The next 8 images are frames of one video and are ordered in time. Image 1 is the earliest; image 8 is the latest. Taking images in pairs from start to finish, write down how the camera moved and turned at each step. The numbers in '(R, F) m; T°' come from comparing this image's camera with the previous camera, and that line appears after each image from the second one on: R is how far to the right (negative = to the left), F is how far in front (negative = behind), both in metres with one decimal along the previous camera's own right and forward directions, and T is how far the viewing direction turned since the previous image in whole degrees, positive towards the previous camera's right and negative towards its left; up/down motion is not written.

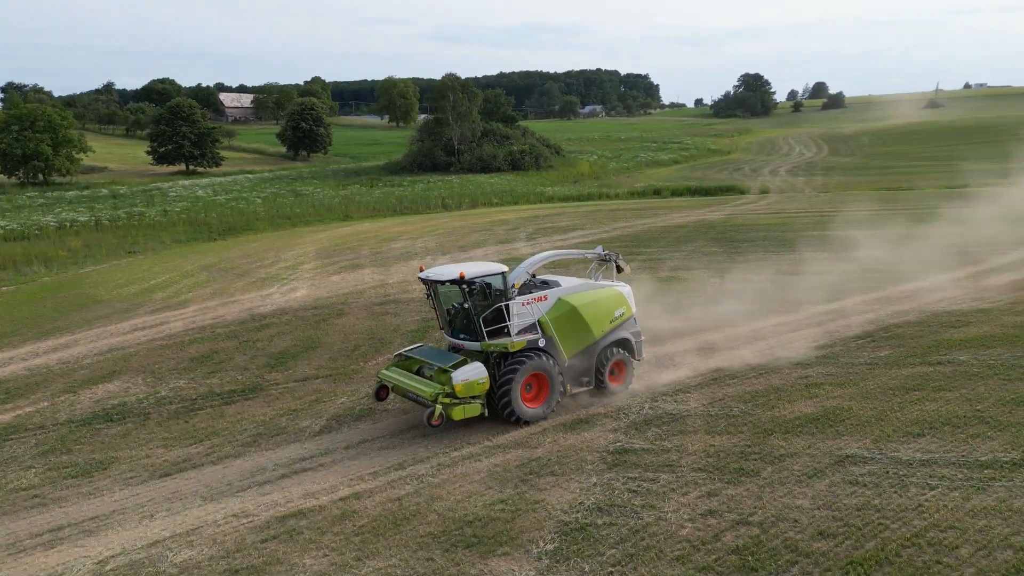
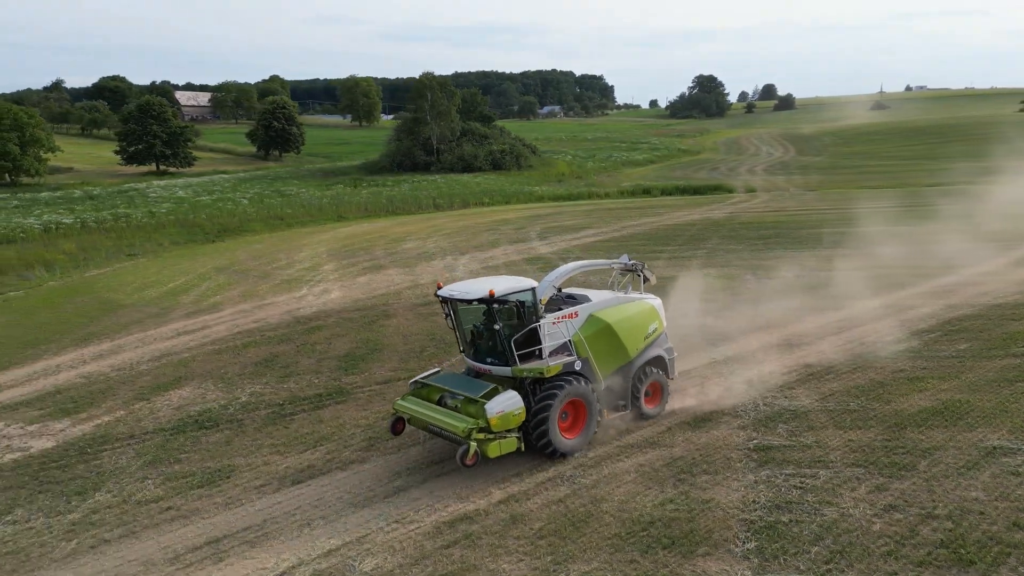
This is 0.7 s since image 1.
(-1.9, +0.2) m; +4°
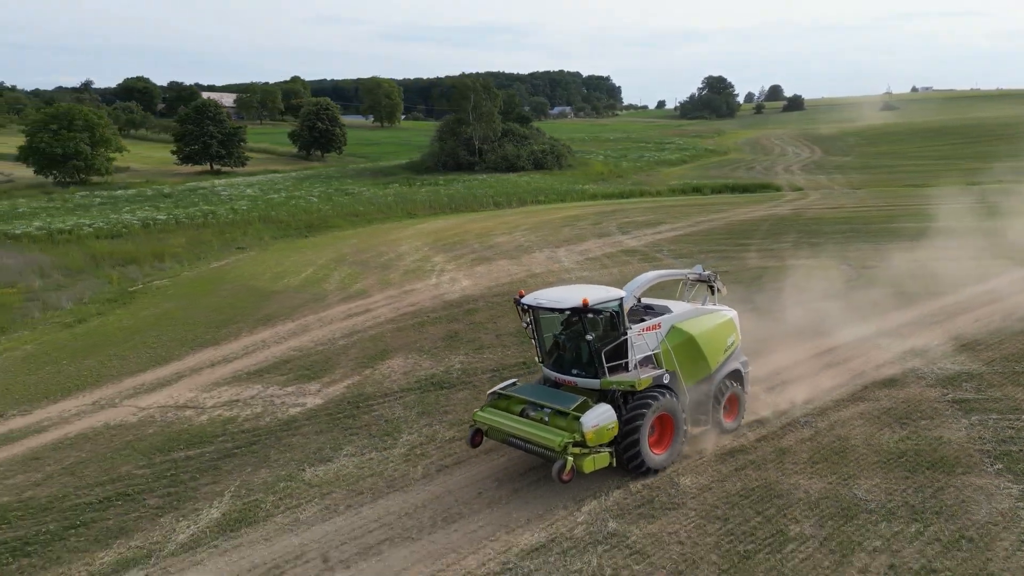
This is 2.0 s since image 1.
(-2.9, -1.4) m; 0°
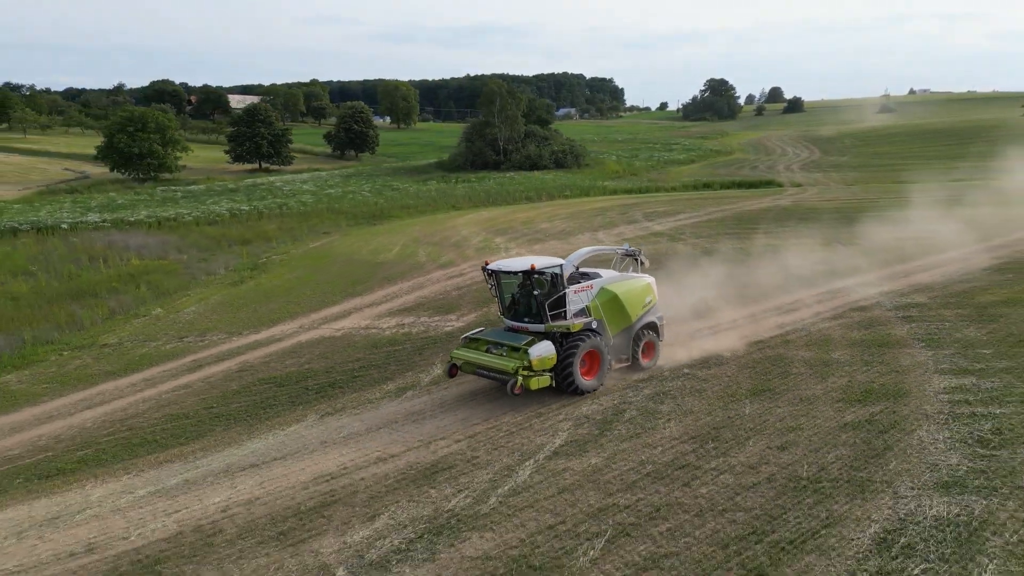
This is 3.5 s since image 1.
(-1.7, -4.4) m; 0°
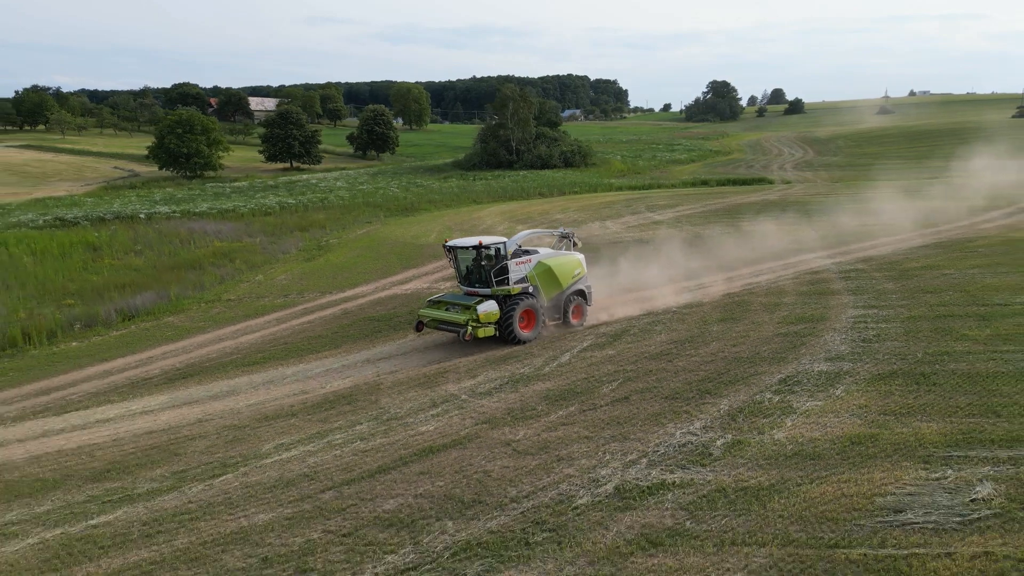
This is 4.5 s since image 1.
(-0.7, -4.1) m; 0°
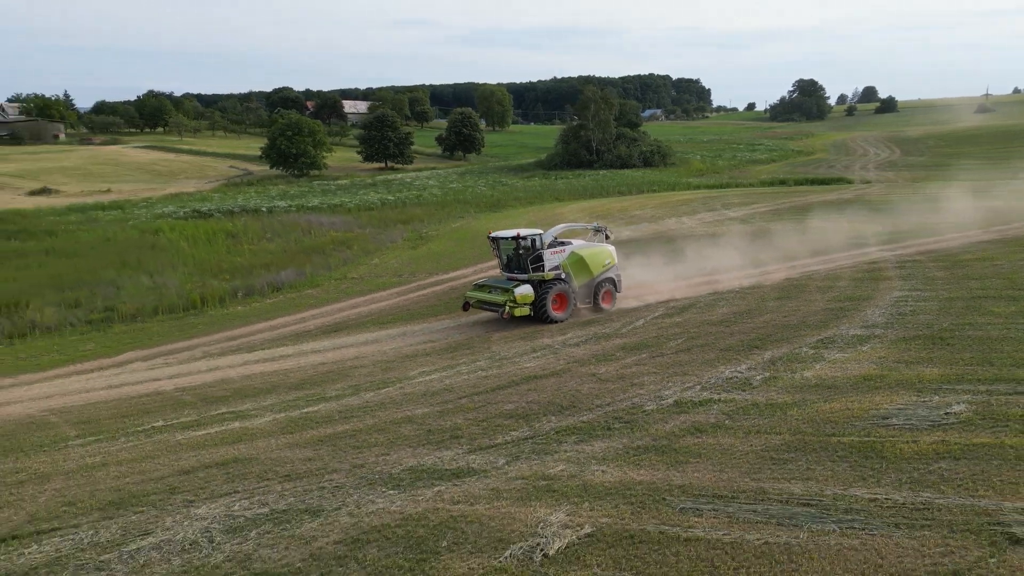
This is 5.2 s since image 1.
(-0.1, -2.7) m; -6°
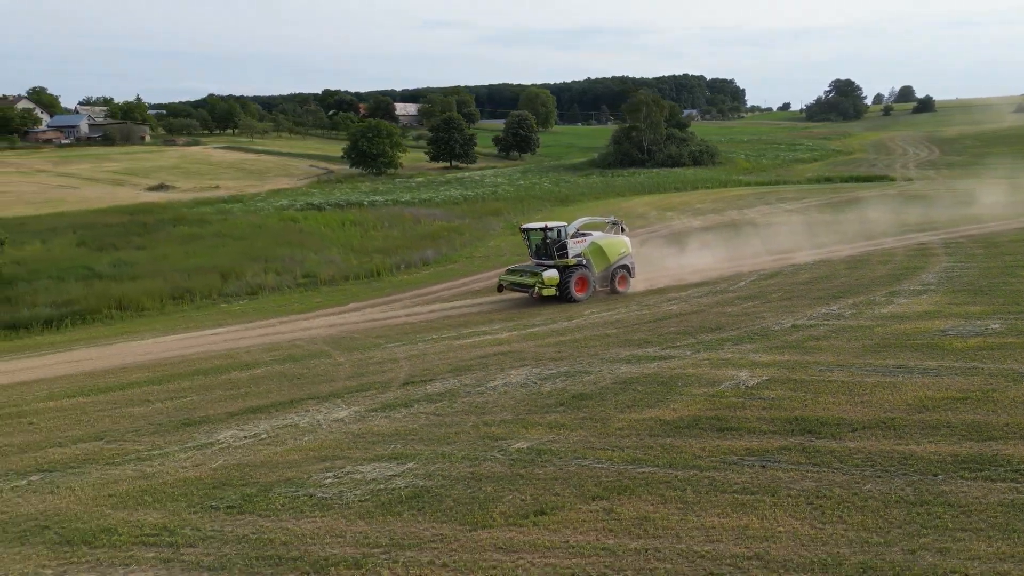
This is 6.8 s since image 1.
(-2.6, -4.3) m; -2°
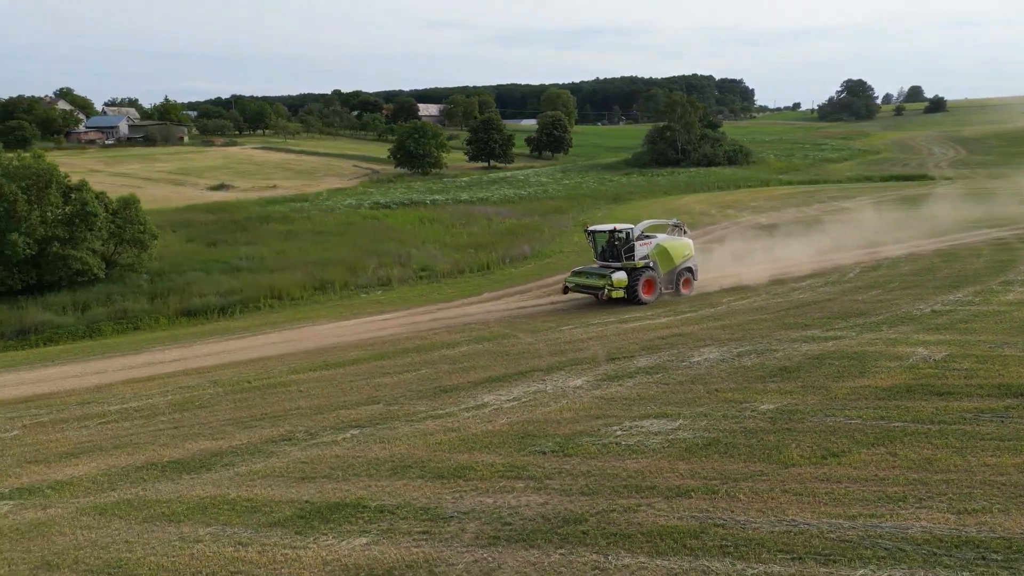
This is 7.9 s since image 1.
(-3.2, -1.3) m; 0°
